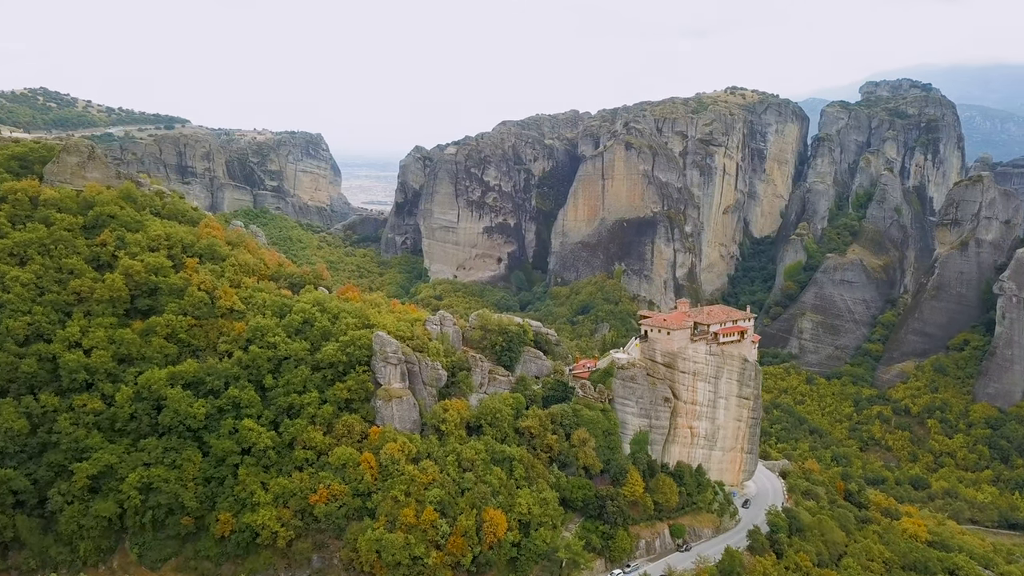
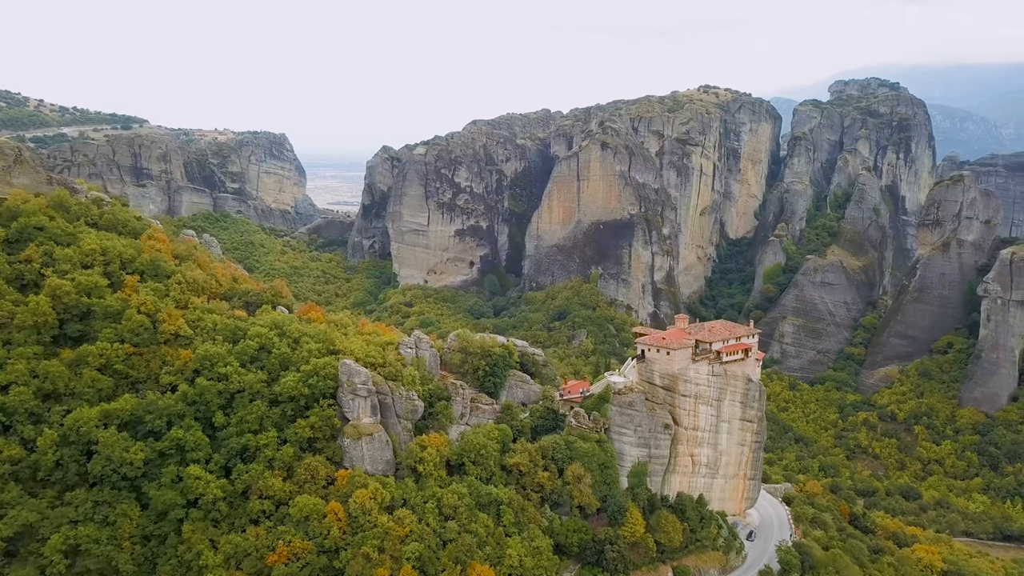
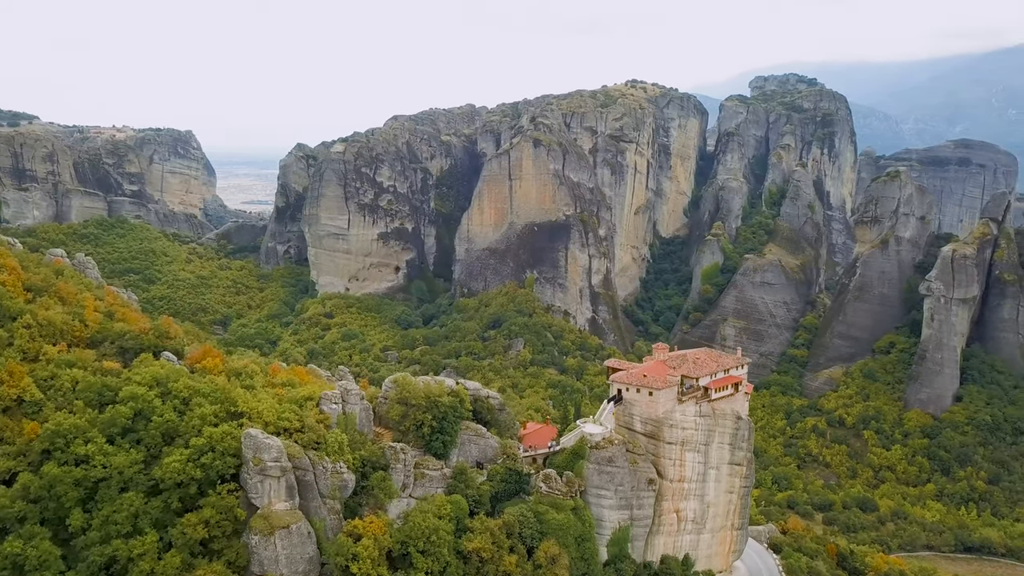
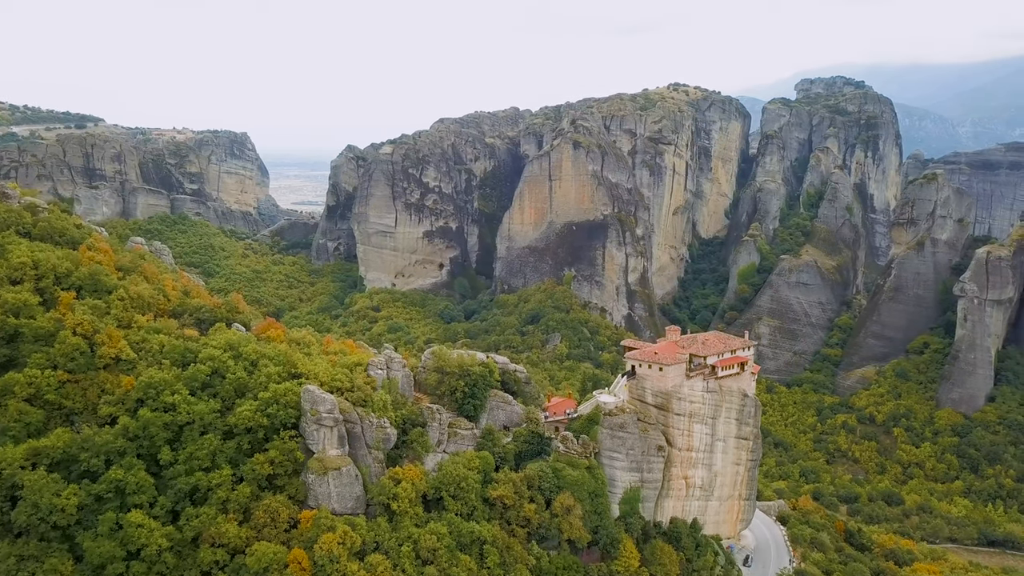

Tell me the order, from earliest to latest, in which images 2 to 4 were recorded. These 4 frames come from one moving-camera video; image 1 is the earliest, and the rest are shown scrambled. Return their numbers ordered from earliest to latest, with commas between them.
2, 4, 3
